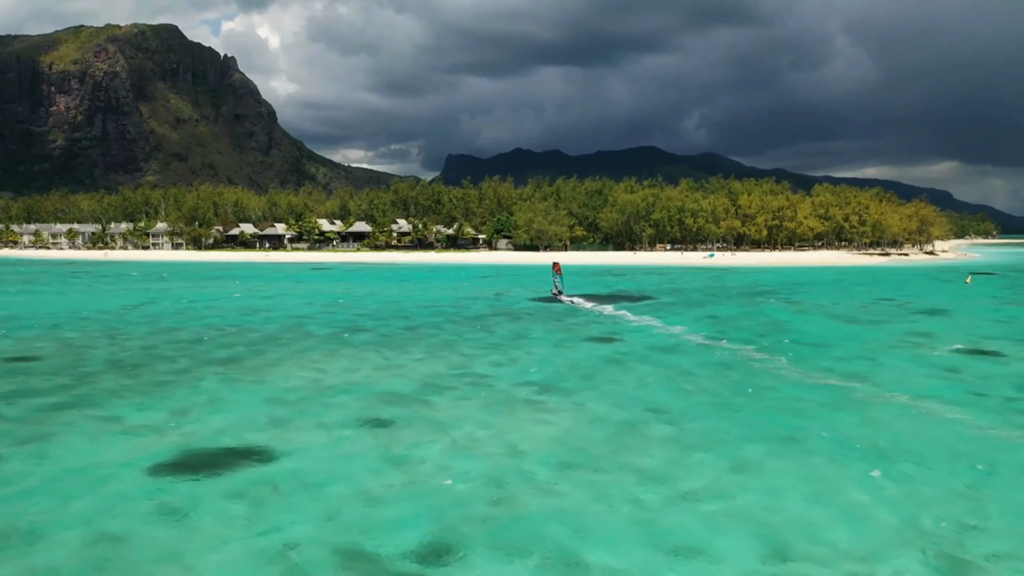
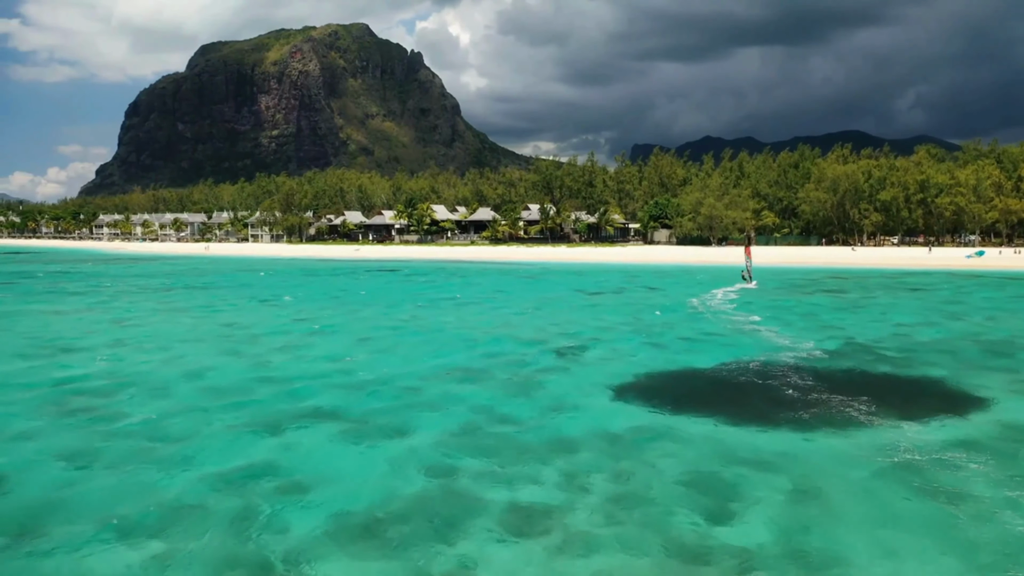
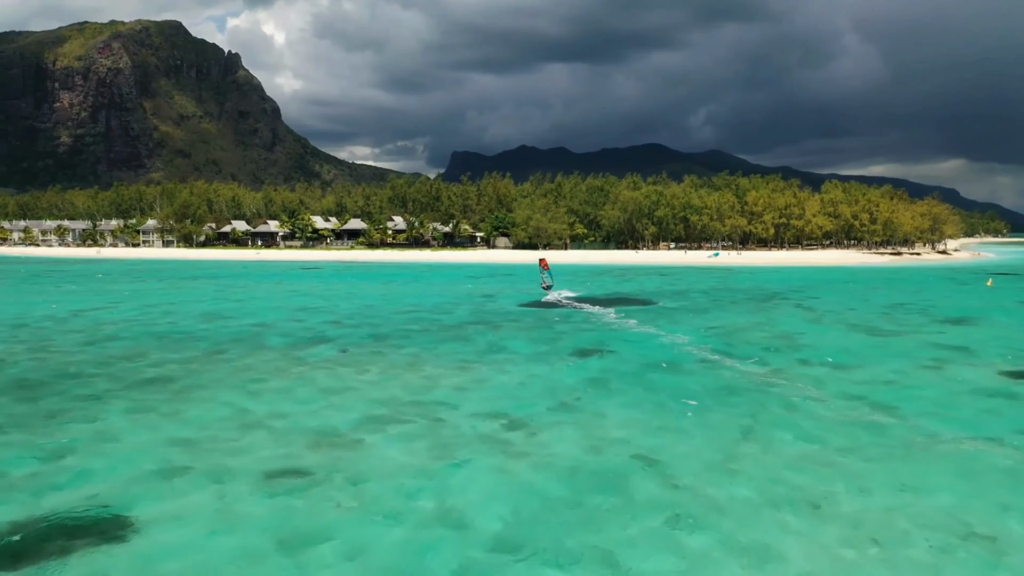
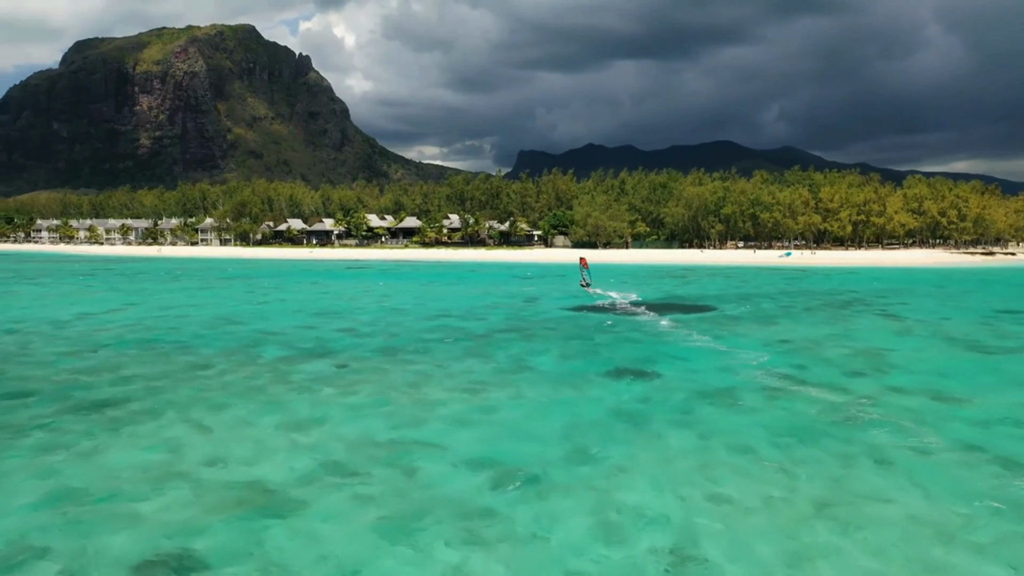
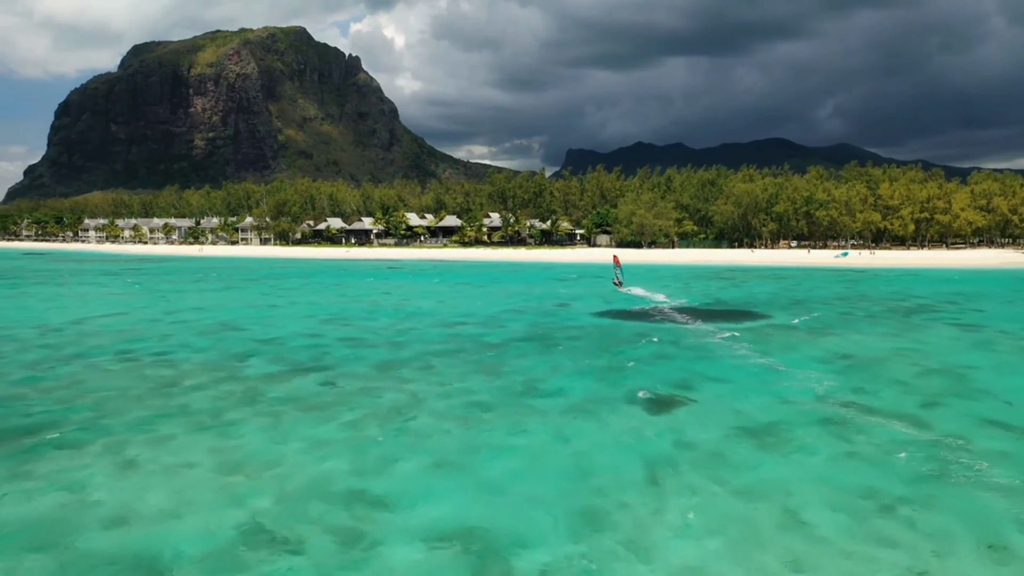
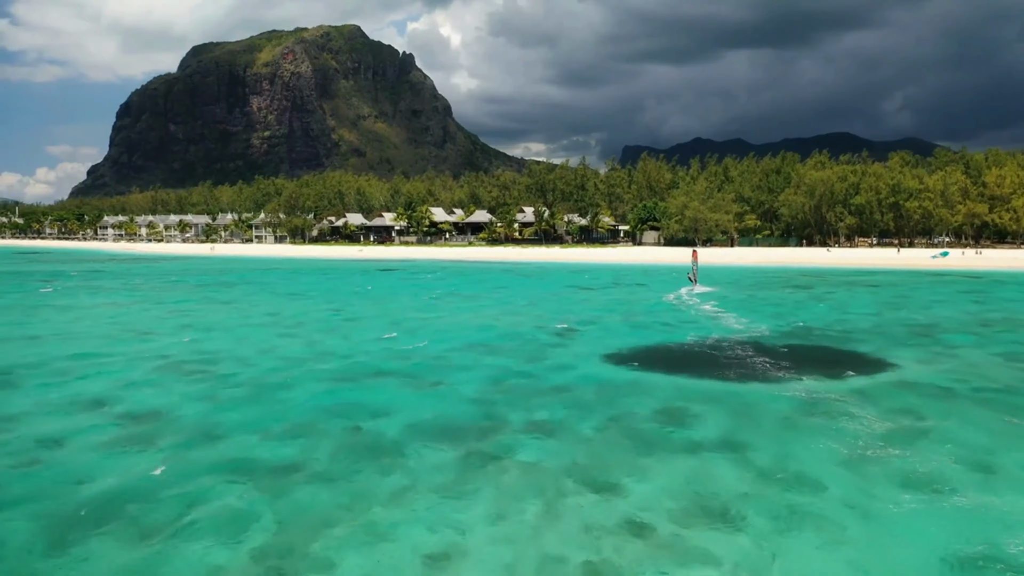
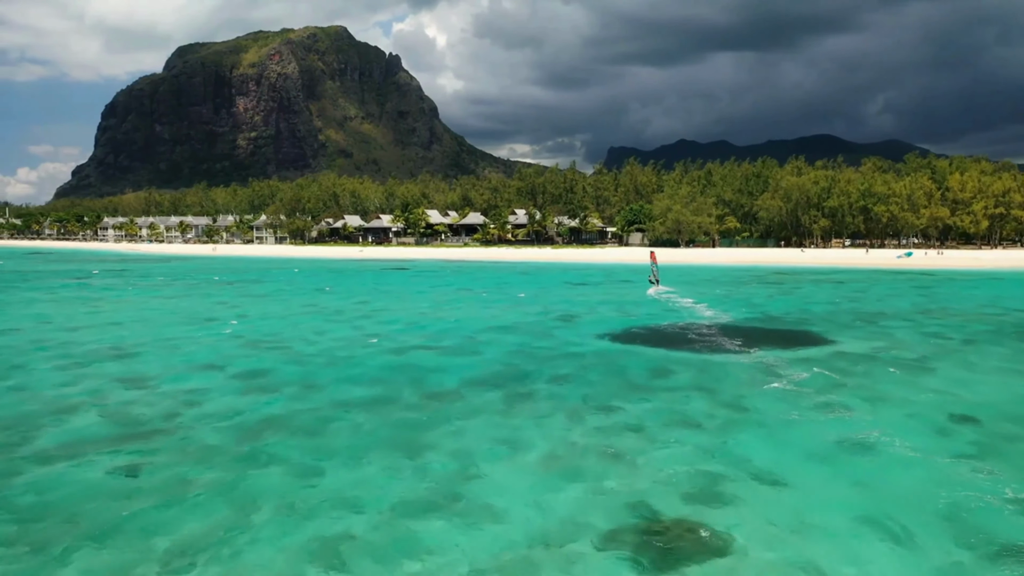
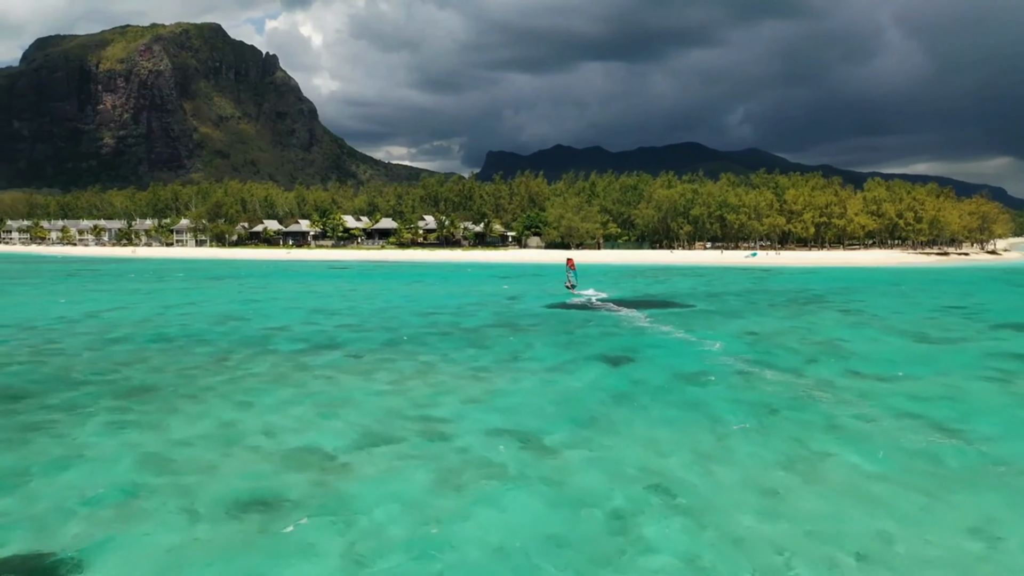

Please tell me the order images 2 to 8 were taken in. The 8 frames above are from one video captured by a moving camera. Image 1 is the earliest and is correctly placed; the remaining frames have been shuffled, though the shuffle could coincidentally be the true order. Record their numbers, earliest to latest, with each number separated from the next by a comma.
3, 8, 4, 5, 7, 6, 2
